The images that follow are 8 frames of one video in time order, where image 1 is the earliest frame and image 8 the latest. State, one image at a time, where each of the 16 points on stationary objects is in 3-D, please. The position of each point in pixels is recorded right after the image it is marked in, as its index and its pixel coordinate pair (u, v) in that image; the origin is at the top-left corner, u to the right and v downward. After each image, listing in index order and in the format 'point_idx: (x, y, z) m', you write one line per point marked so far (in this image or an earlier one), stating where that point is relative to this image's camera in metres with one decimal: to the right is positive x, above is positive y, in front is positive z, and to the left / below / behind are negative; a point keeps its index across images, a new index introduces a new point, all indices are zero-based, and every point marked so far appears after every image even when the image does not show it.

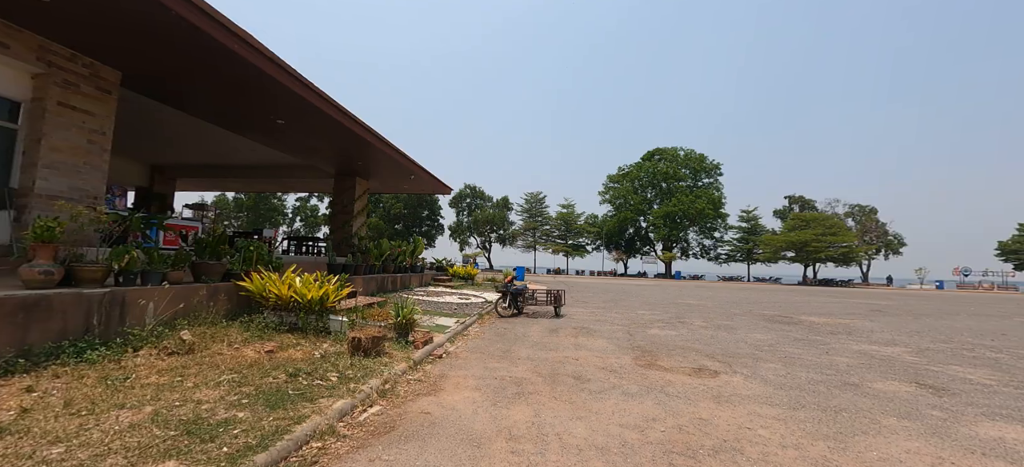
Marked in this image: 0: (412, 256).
0: (-3.3, -0.7, +11.5) m
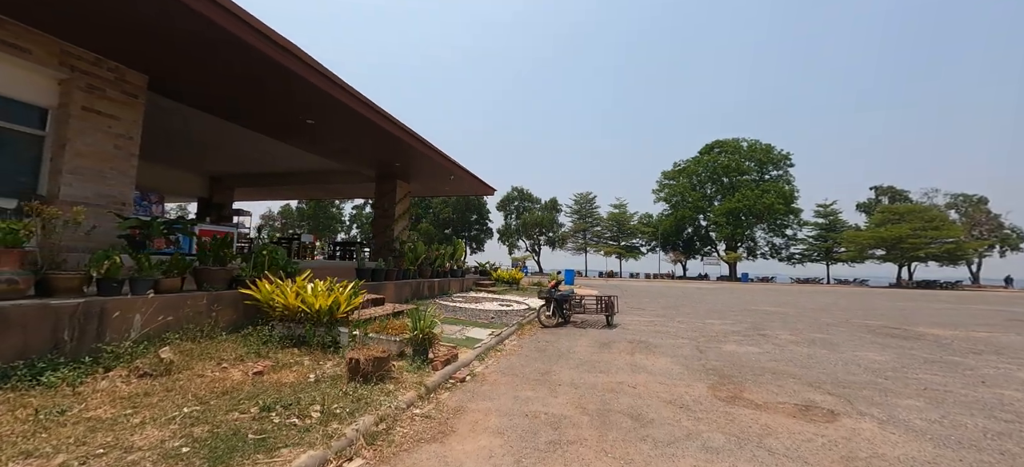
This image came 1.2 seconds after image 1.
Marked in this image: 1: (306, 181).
0: (-1.8, -0.8, +11.1) m
1: (-7.0, +1.8, +12.0) m
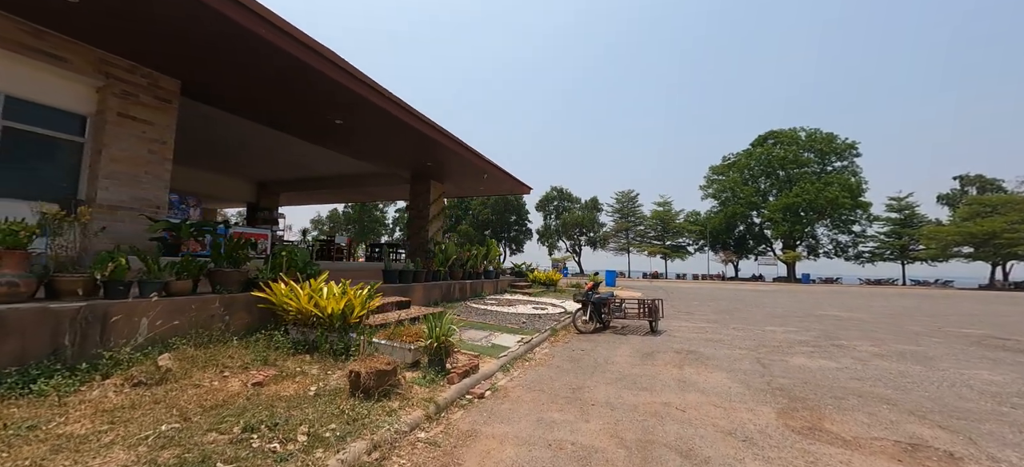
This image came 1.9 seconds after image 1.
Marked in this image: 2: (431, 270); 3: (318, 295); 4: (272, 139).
0: (-0.8, -0.8, +10.8) m
1: (-5.9, +1.7, +12.3) m
2: (-1.9, -0.8, +8.0) m
3: (-2.0, -0.6, +3.5) m
4: (-5.5, +2.2, +8.1) m
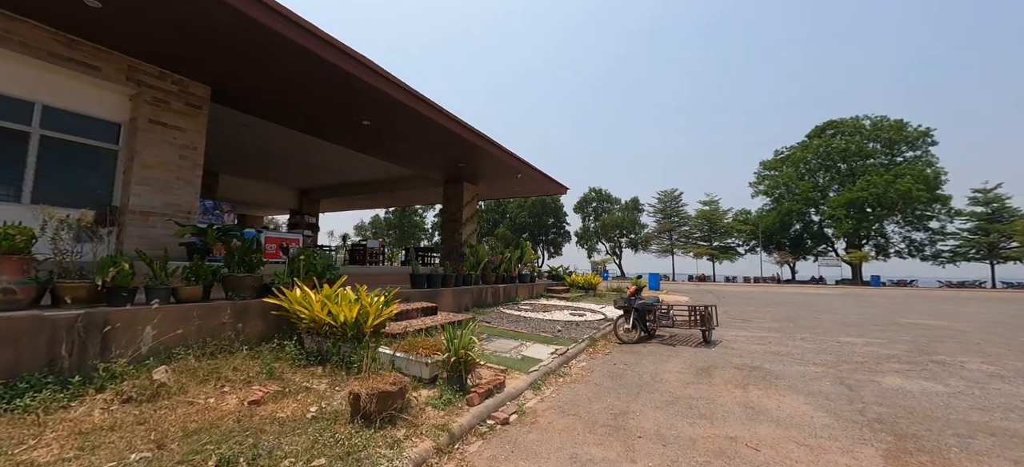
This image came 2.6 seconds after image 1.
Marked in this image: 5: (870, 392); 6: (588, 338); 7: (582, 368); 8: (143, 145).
0: (+0.2, -0.9, +10.3) m
1: (-4.7, +1.6, +12.4) m
2: (-1.1, -0.9, +7.7) m
3: (-1.7, -0.6, +3.3) m
4: (-4.8, +2.1, +8.2) m
5: (+4.2, -1.9, +4.1) m
6: (+1.3, -1.8, +5.9) m
7: (+0.9, -1.7, +4.4) m
8: (-4.5, +1.1, +4.3) m
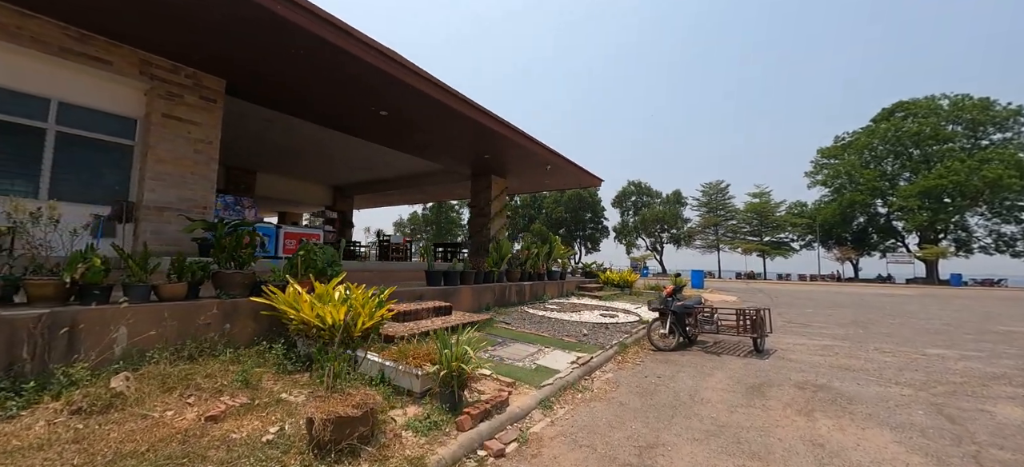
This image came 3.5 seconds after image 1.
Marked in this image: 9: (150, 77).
0: (+1.0, -0.7, +9.8) m
1: (-3.7, +1.8, +12.4) m
2: (-0.6, -0.8, +7.4) m
3: (-1.6, -0.6, +3.0) m
4: (-4.2, +2.2, +8.2) m
5: (+4.3, -1.8, +3.2) m
6: (+1.6, -1.7, +5.3) m
7: (+1.0, -1.6, +3.8) m
8: (-4.3, +1.1, +4.3) m
9: (-4.4, +1.9, +4.3) m
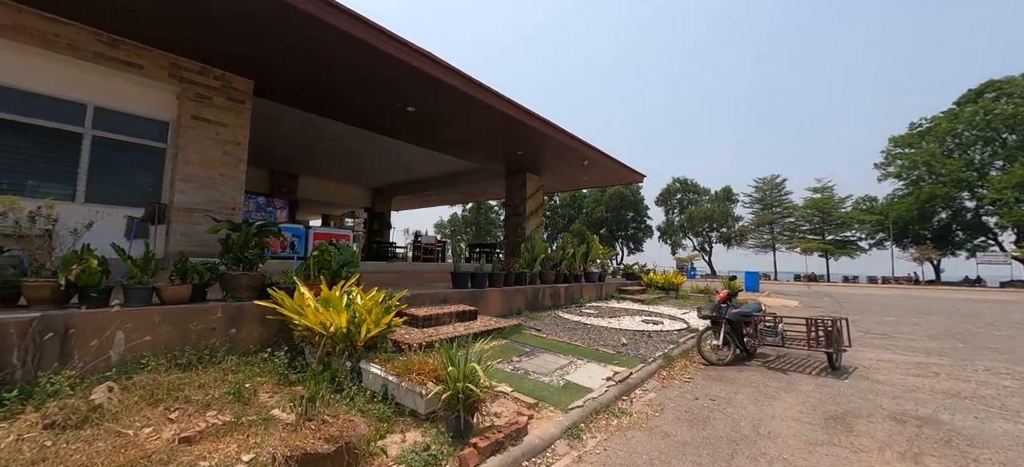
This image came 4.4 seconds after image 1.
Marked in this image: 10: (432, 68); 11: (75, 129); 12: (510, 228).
0: (+1.9, -0.7, +9.2) m
1: (-2.5, +1.7, +12.3) m
2: (0.0, -0.8, +7.0) m
3: (-1.5, -0.6, +2.7) m
4: (-3.5, +2.2, +8.2) m
5: (+4.5, -1.7, +2.3) m
6: (+2.0, -1.6, +4.7) m
7: (+1.3, -1.6, +3.3) m
8: (-4.0, +1.1, +4.3) m
9: (-4.1, +1.9, +4.4) m
10: (-1.3, +2.5, +5.2) m
11: (-4.7, +1.1, +3.8) m
12: (-0.1, +0.2, +10.7) m
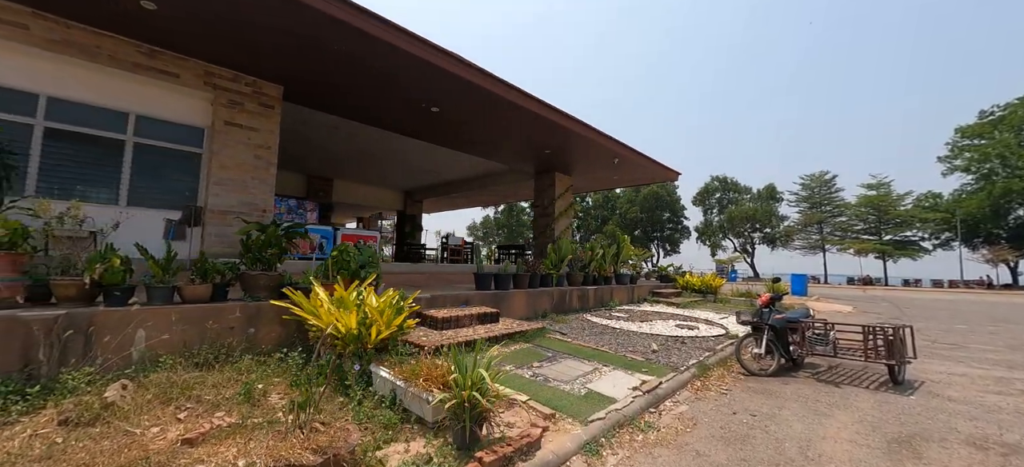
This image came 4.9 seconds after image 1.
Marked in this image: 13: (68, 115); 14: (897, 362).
0: (+2.6, -0.7, +8.8) m
1: (-1.5, +1.7, +12.3) m
2: (+0.5, -0.8, +6.8) m
3: (-1.4, -0.6, +2.7) m
4: (-2.9, +2.2, +8.3) m
5: (+4.5, -1.7, +1.7) m
6: (+2.3, -1.6, +4.3) m
7: (+1.4, -1.6, +3.0) m
8: (-3.8, +1.1, +4.5) m
9: (-3.9, +1.9, +4.5) m
10: (-0.9, +2.5, +5.2) m
11: (-4.5, +1.1, +4.0) m
12: (+0.7, +0.2, +10.5) m
13: (-4.8, +1.3, +3.8) m
14: (+4.7, -1.6, +4.2) m
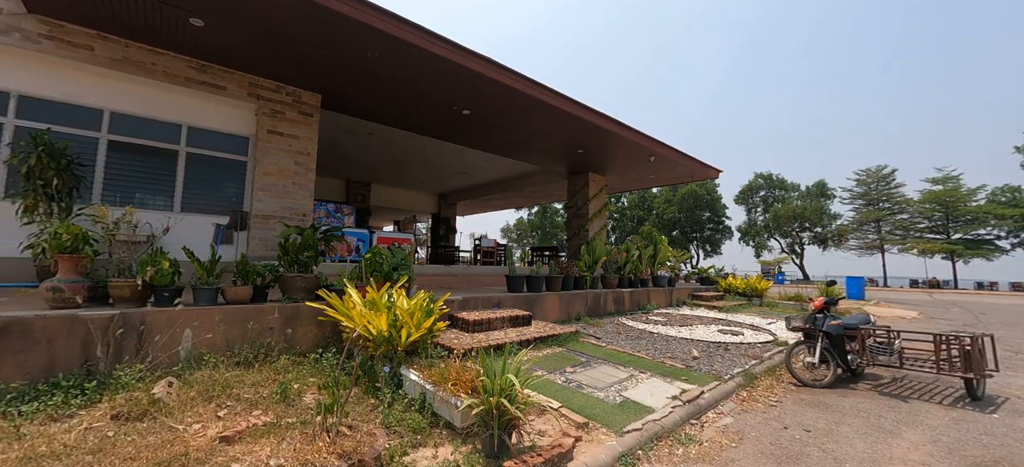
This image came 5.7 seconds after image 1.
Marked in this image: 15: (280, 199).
0: (+3.4, -0.7, +8.5) m
1: (-0.5, +1.6, +12.3) m
2: (+1.1, -0.8, +6.6) m
3: (-1.1, -0.6, +2.7) m
4: (-2.2, +2.1, +8.4) m
5: (+4.7, -1.6, +1.2) m
6: (+2.7, -1.6, +4.0) m
7: (+1.7, -1.5, +2.7) m
8: (-3.4, +1.1, +4.7) m
9: (-3.5, +1.8, +4.8) m
10: (-0.5, +2.5, +5.2) m
11: (-4.2, +1.1, +4.3) m
12: (+1.6, +0.1, +10.3) m
13: (-4.4, +1.2, +4.1) m
14: (+5.1, -1.5, +3.7) m
15: (-3.2, +0.5, +4.9) m
